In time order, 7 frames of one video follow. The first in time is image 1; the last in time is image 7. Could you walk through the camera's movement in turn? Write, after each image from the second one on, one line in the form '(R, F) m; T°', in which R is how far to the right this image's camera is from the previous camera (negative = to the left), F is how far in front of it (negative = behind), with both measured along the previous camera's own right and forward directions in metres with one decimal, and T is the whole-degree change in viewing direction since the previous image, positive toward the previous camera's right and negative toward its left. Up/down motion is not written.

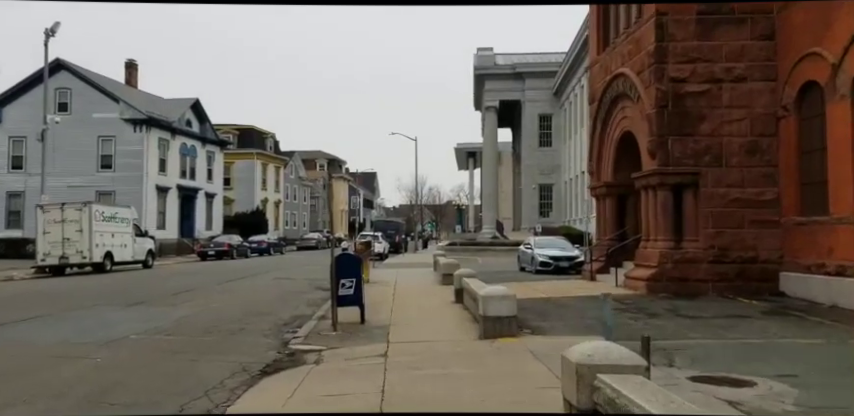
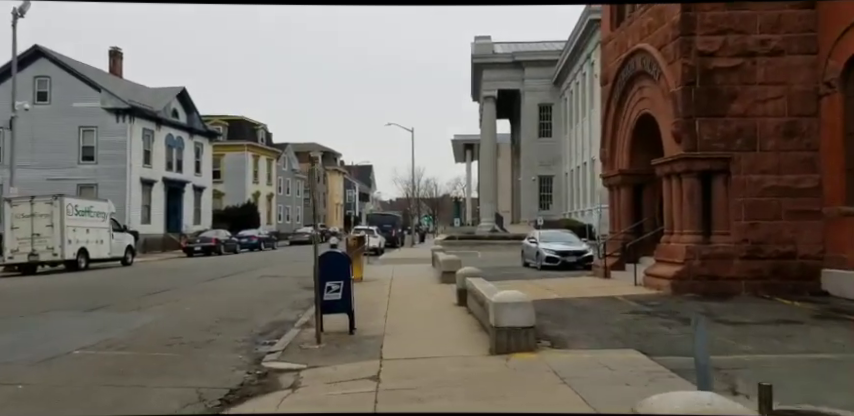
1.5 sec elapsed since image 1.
(0.0, +1.8) m; 0°
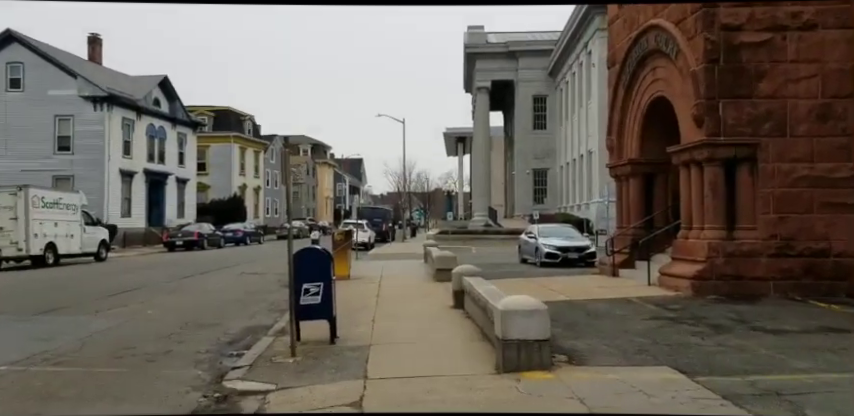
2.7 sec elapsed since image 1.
(0.0, +1.5) m; +1°
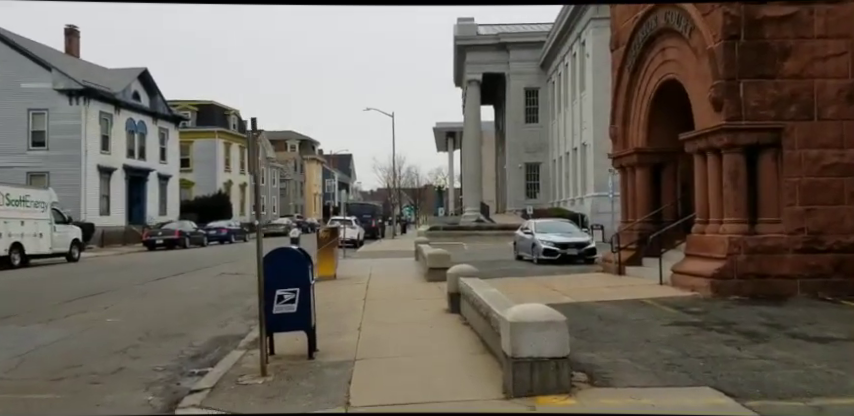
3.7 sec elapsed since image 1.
(0.0, +1.3) m; +1°
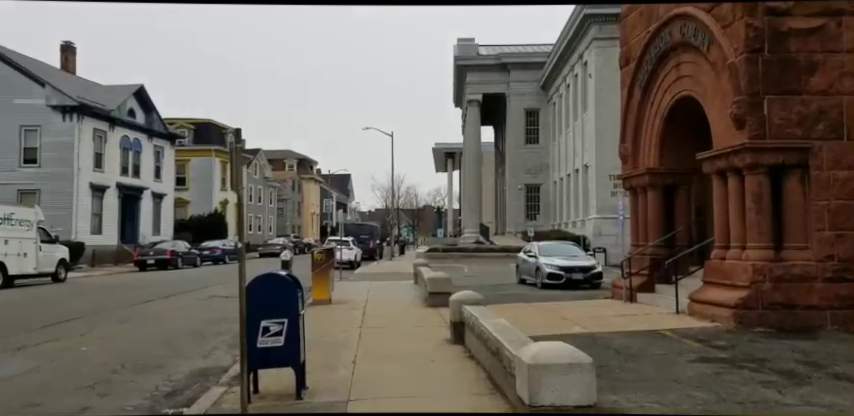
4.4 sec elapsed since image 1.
(-0.1, +0.8) m; 0°
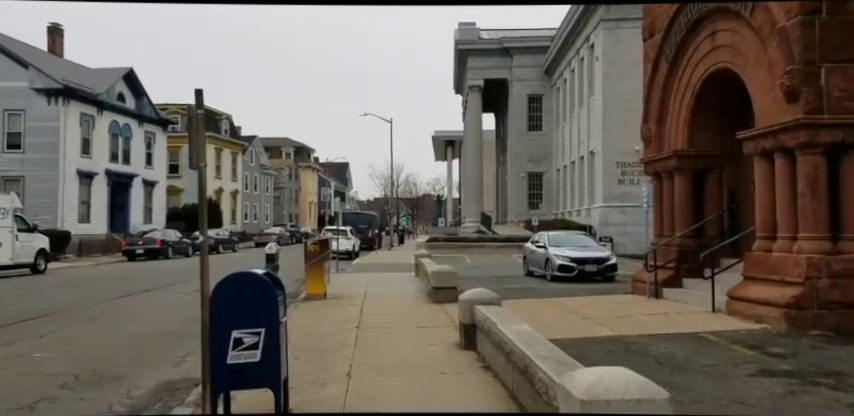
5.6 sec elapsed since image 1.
(-0.1, +1.4) m; 0°
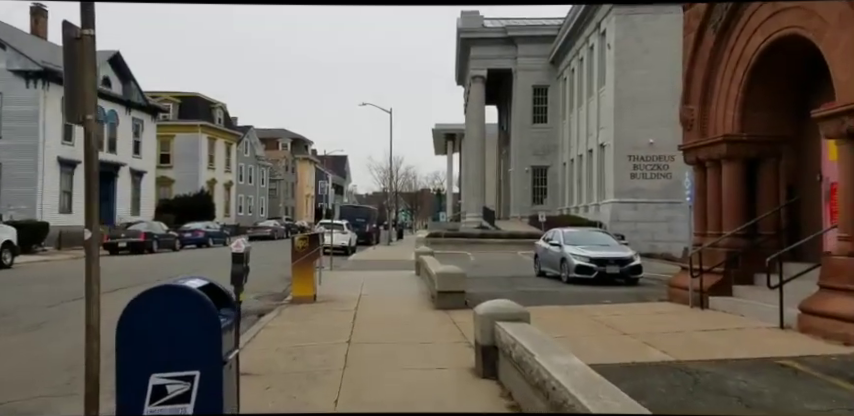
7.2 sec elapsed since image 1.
(-0.1, +1.9) m; 0°
